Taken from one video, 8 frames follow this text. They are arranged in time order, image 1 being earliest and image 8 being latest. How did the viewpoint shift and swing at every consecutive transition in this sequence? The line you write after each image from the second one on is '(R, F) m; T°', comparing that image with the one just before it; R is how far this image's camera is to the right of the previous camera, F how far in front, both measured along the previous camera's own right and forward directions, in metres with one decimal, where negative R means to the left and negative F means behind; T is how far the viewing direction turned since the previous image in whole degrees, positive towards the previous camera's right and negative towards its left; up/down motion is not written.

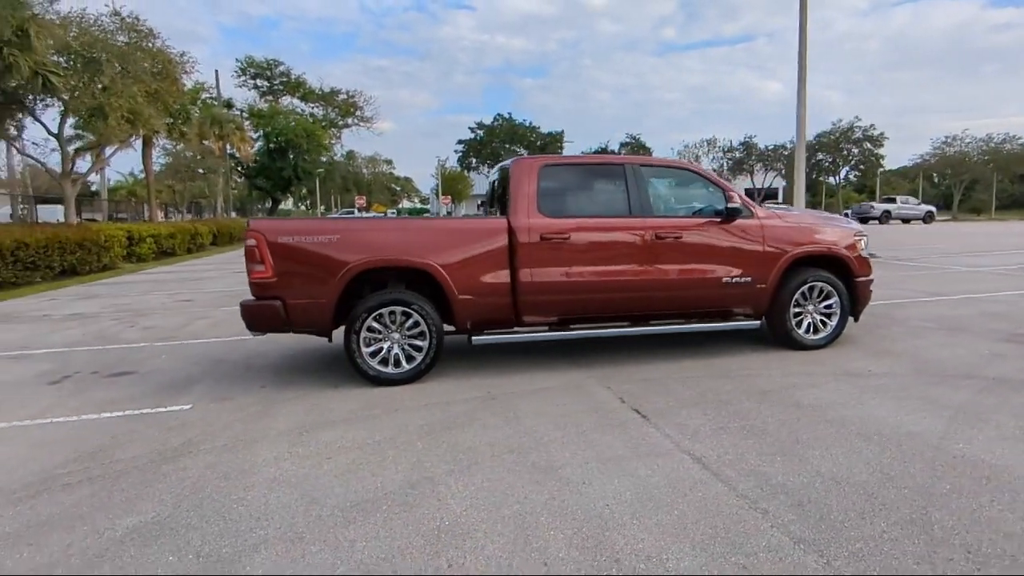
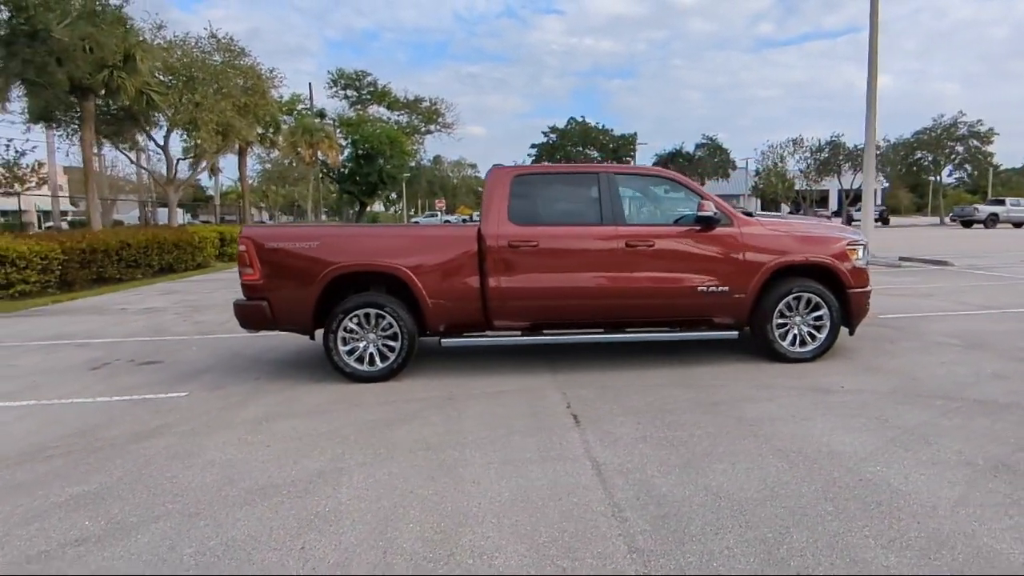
(+1.3, -0.1) m; -9°
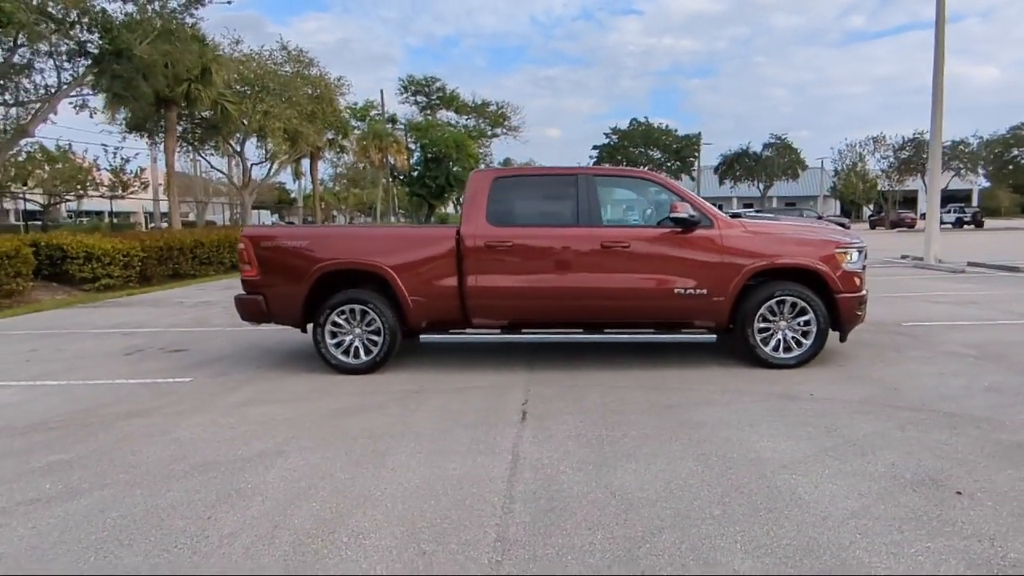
(+1.1, -0.1) m; -7°
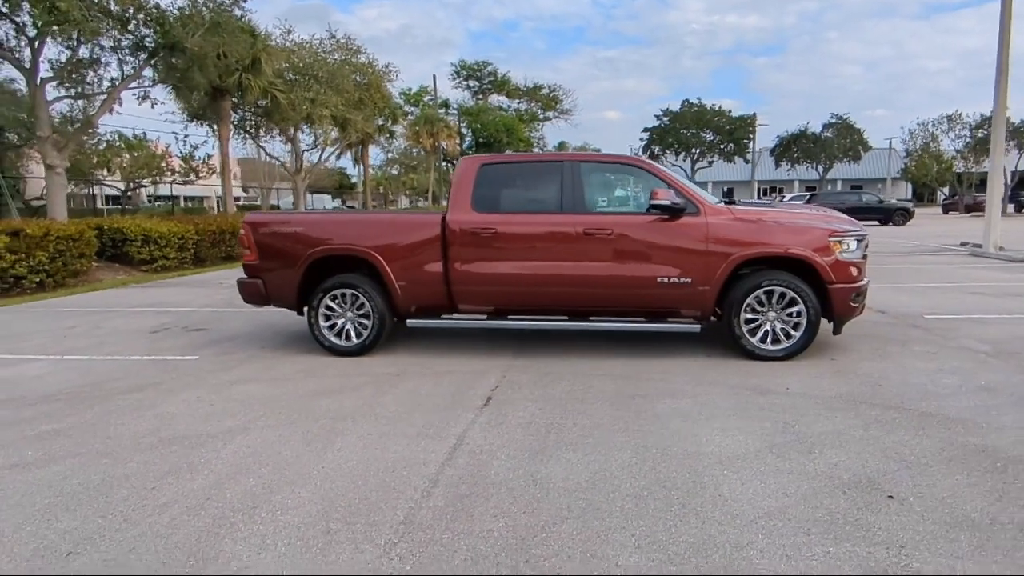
(+0.9, 0.0) m; -6°
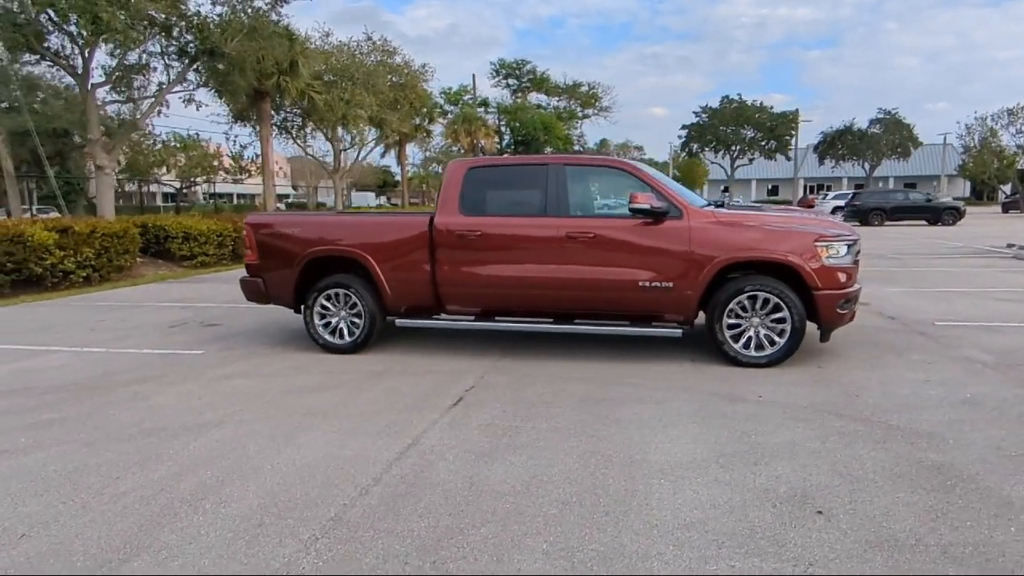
(+0.7, 0.0) m; -4°
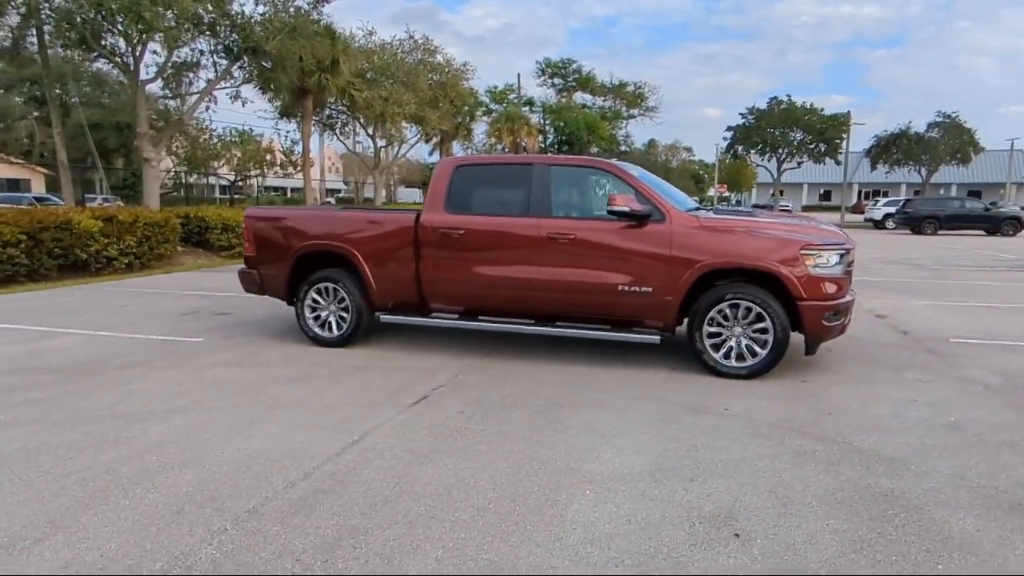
(+0.7, +0.1) m; -4°
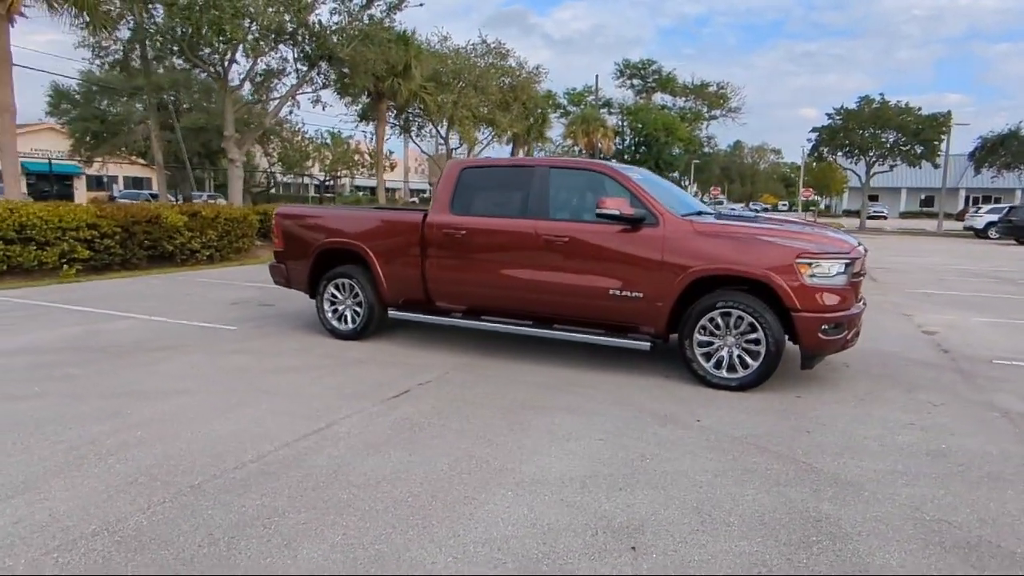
(+0.9, 0.0) m; -8°
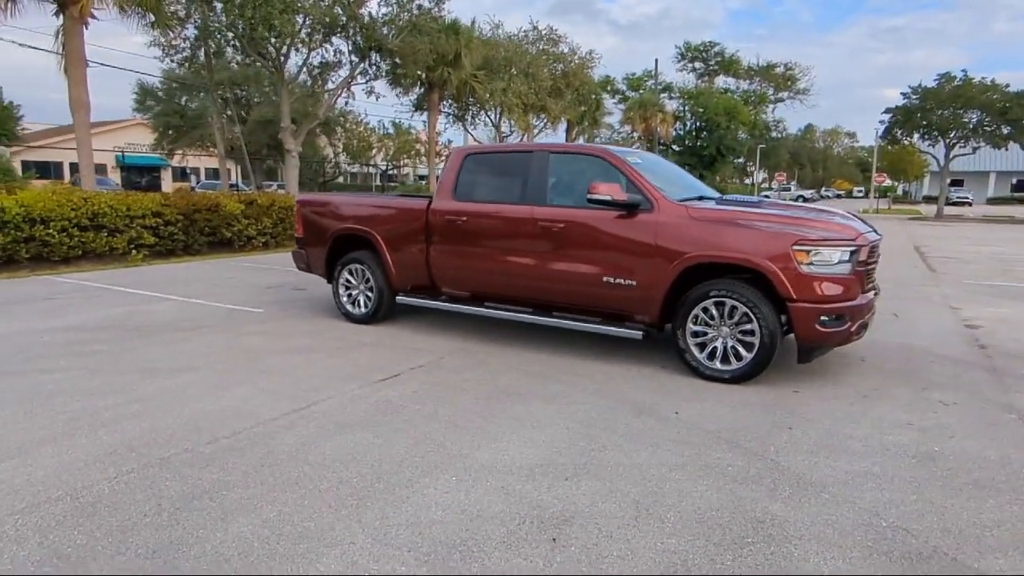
(+0.7, +0.1) m; -6°
